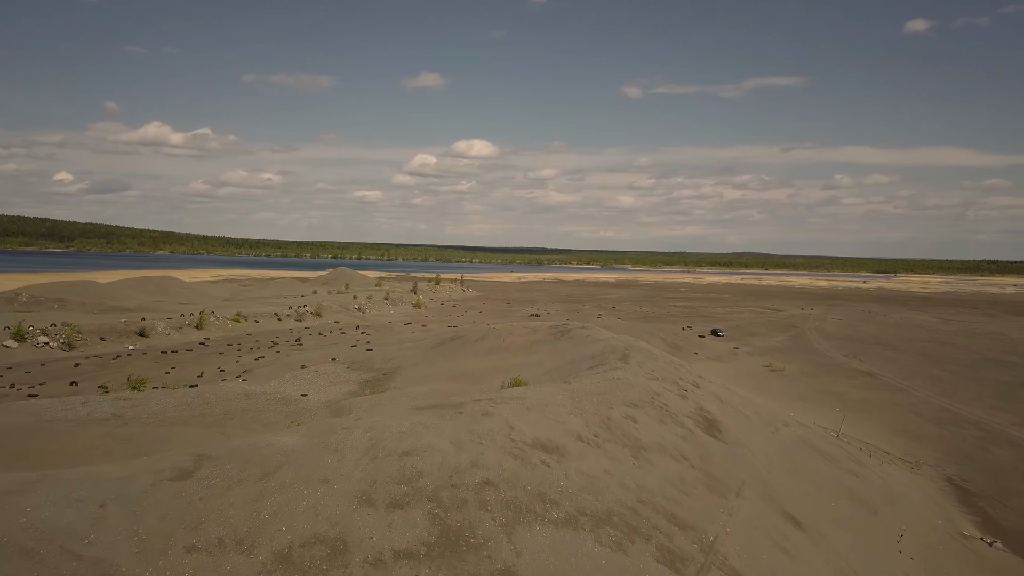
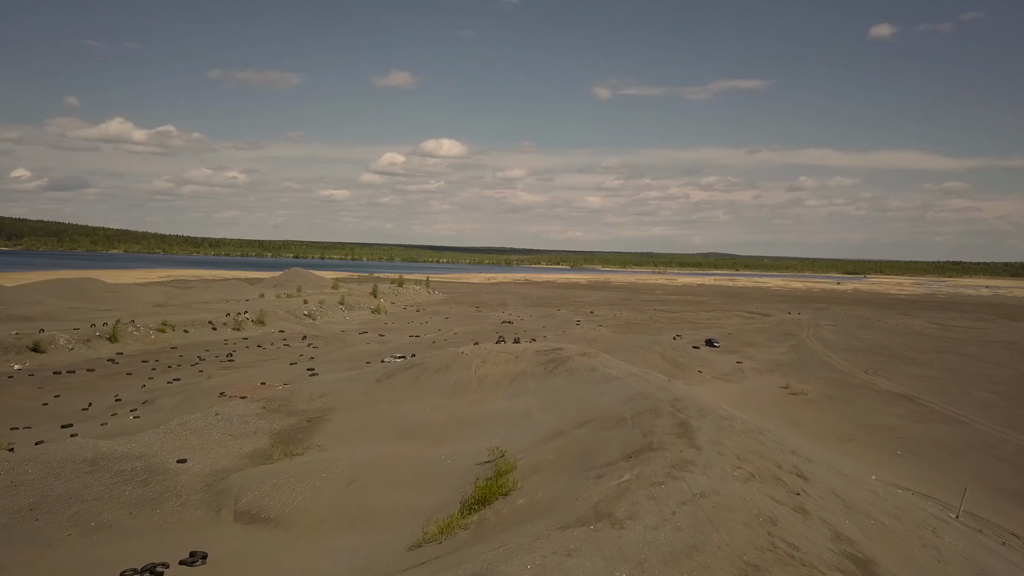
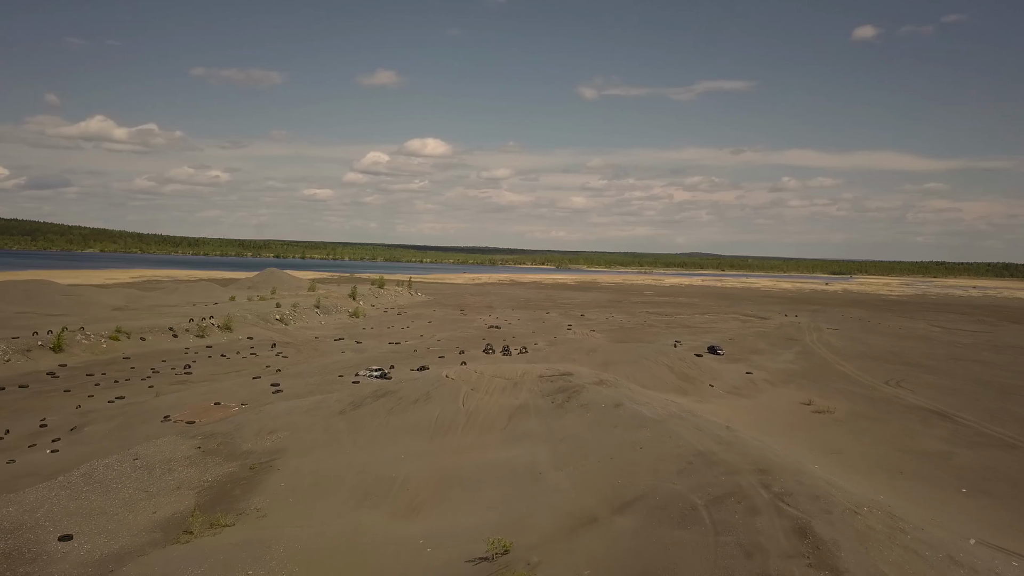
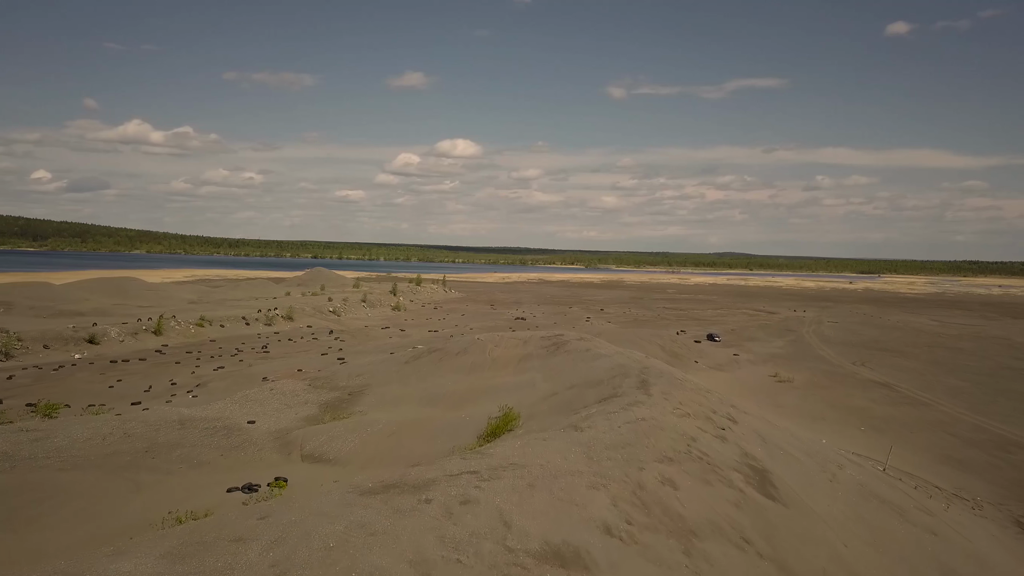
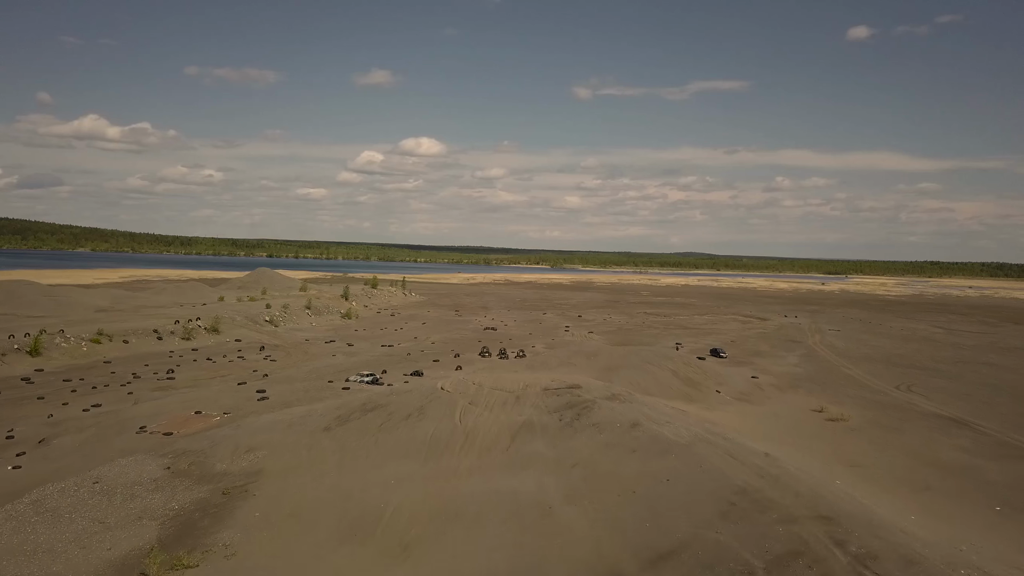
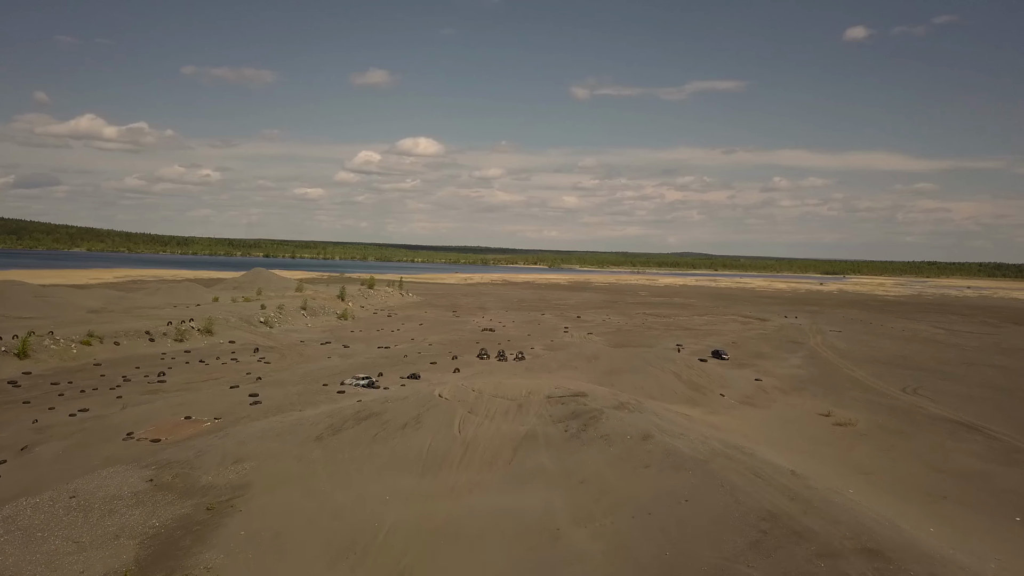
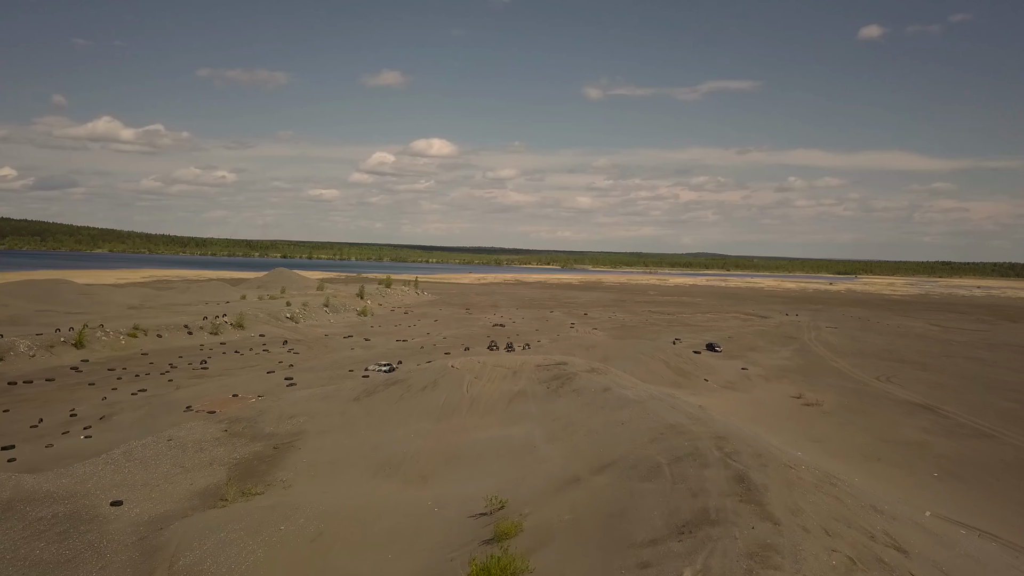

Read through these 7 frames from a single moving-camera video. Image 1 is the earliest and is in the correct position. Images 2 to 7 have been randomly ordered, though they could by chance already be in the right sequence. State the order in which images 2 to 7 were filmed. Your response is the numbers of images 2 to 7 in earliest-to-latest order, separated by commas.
4, 2, 7, 3, 5, 6
